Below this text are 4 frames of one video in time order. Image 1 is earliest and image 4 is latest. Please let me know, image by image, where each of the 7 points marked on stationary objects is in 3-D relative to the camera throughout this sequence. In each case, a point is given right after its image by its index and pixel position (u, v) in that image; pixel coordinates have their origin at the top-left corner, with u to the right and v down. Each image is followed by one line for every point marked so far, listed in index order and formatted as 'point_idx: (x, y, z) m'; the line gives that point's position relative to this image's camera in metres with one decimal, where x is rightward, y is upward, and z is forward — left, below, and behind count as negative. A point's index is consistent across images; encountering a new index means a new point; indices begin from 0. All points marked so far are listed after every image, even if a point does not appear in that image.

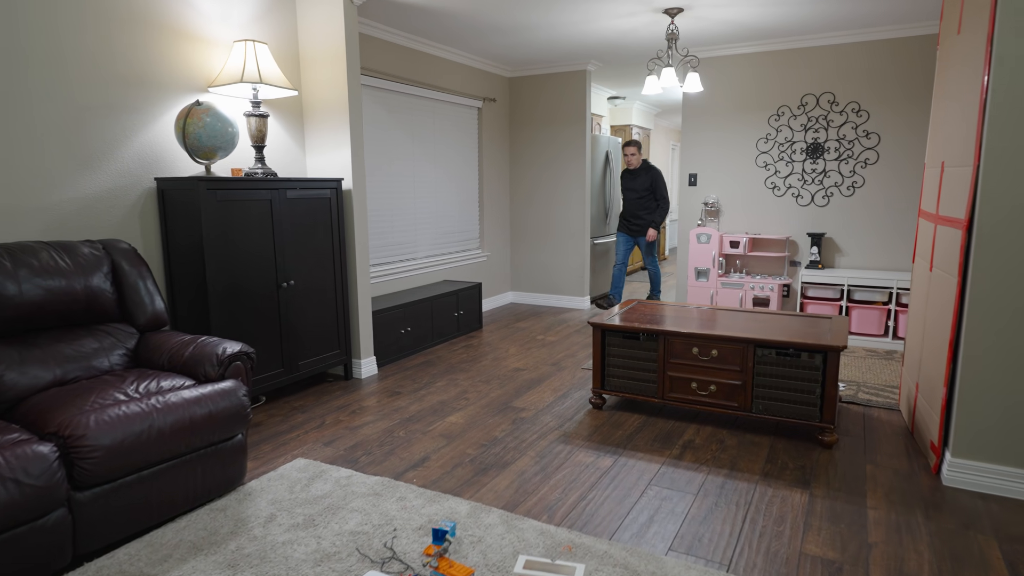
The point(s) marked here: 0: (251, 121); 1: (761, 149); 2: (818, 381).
0: (-1.4, +0.9, +3.2) m
1: (+2.0, +1.1, +4.9) m
2: (+1.3, -0.4, +2.7) m
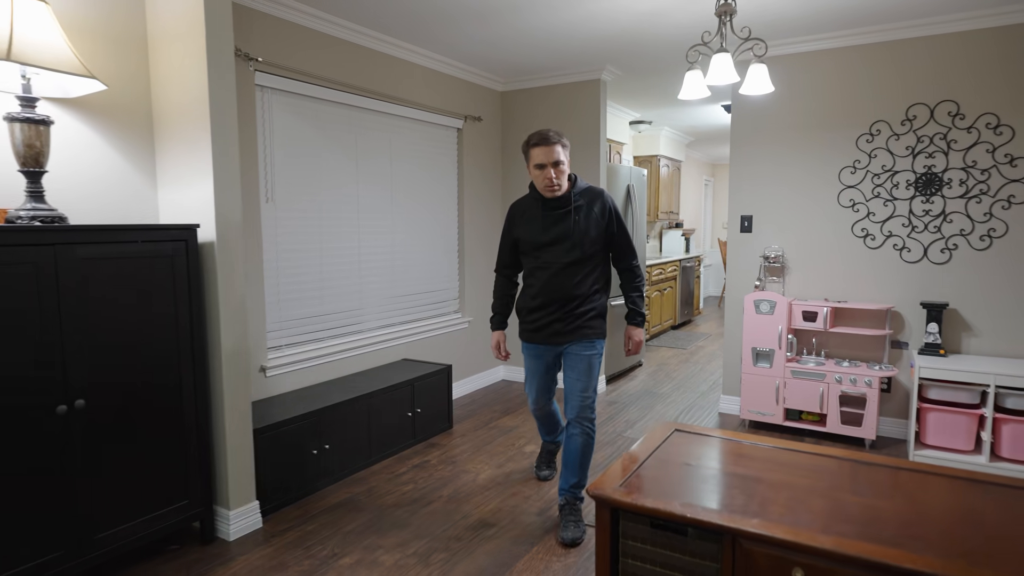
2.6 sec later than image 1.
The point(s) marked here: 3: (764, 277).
0: (-1.5, +0.5, +1.9) m
1: (+1.9, +0.6, +3.5) m
2: (+1.1, -0.8, +1.2) m
3: (+1.5, +0.1, +3.7) m
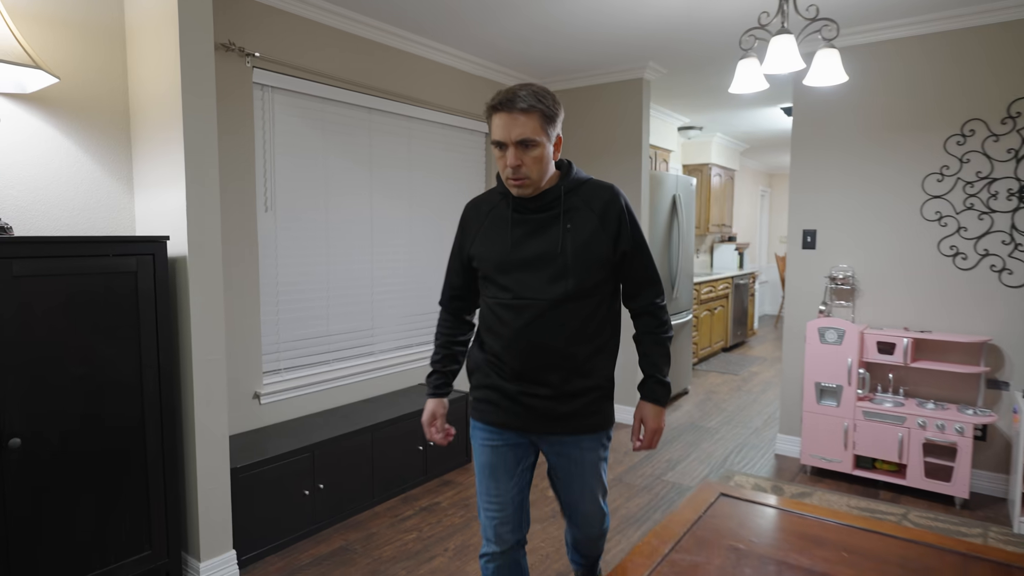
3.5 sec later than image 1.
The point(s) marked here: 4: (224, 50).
0: (-1.5, +0.4, +1.7) m
1: (+2.0, +0.5, +3.0) m
2: (+1.1, -0.8, +0.7) m
3: (+1.7, -0.1, +3.2) m
4: (-1.1, +0.9, +2.4) m
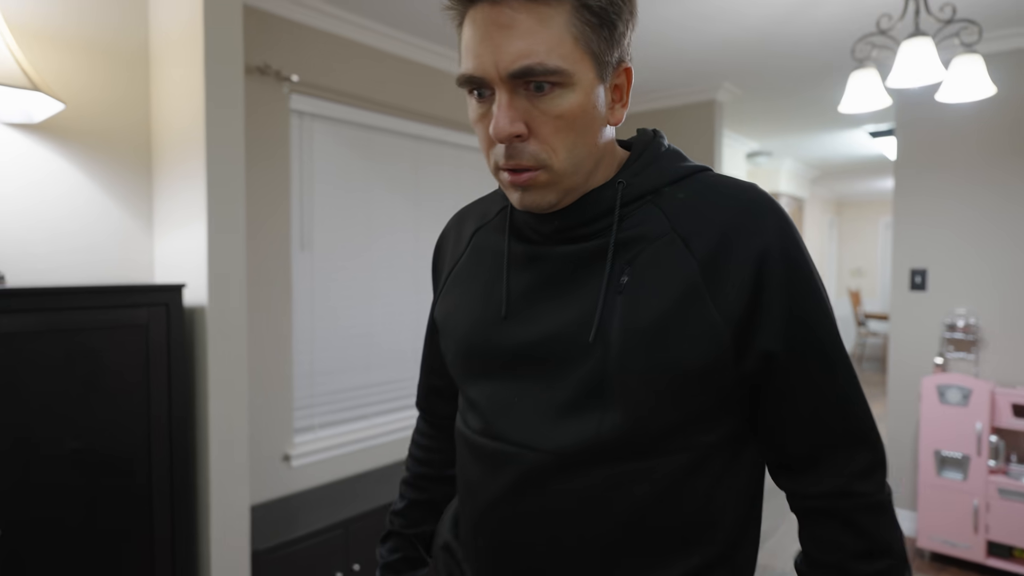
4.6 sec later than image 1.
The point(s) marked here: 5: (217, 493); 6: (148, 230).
0: (-1.3, +0.3, +1.4) m
1: (+2.3, +0.3, +2.5) m
2: (+1.1, -0.9, +0.3) m
3: (+1.9, -0.3, +2.8) m
4: (-0.9, +0.8, +2.2) m
5: (-0.8, -0.6, +1.8) m
6: (-1.2, +0.2, +1.9) m
